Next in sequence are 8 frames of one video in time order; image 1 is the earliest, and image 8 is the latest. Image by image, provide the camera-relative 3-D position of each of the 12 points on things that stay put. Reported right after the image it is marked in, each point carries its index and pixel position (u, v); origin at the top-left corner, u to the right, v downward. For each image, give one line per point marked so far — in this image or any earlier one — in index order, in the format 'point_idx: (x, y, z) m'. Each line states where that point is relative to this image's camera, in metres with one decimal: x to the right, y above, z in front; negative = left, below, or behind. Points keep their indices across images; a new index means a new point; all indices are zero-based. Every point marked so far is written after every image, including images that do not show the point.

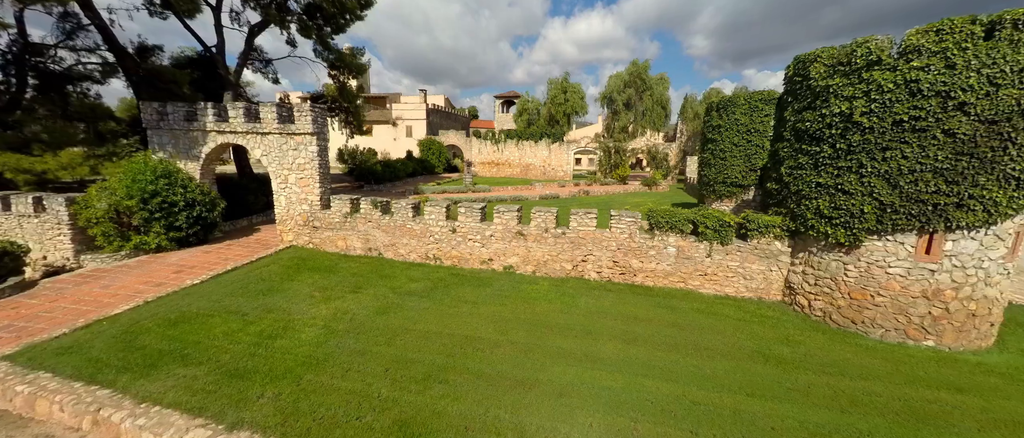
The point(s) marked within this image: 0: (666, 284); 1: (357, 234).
0: (+3.4, -1.4, +7.7) m
1: (-4.2, -0.4, +9.3) m
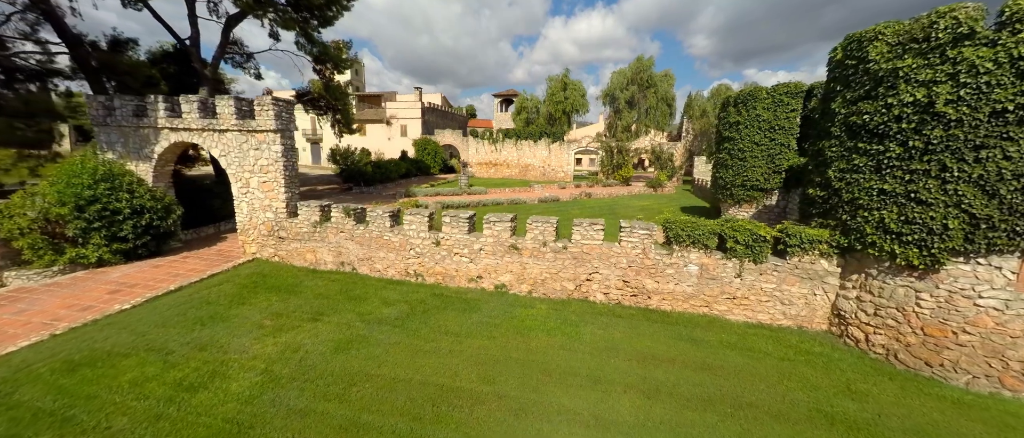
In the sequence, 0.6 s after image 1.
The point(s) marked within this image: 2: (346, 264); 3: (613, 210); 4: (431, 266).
0: (+3.2, -1.7, +6.4) m
1: (-4.3, -0.6, +8.1) m
2: (-3.9, -1.1, +8.1) m
3: (+4.6, +0.4, +16.0) m
4: (-1.7, -1.0, +7.6) m
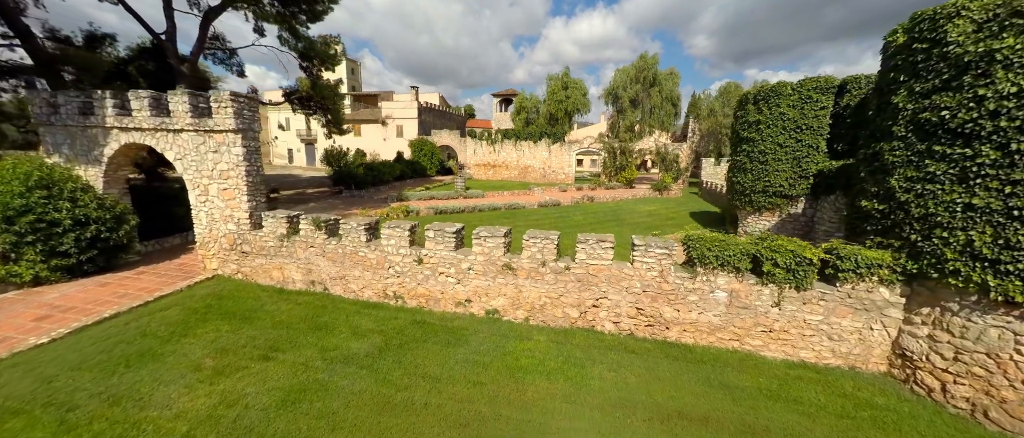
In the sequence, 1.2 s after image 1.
0: (+3.1, -1.9, +5.4) m
1: (-4.4, -0.9, +7.1) m
2: (-4.0, -1.3, +7.1) m
3: (+4.5, +0.2, +15.0) m
4: (-1.9, -1.3, +6.6) m
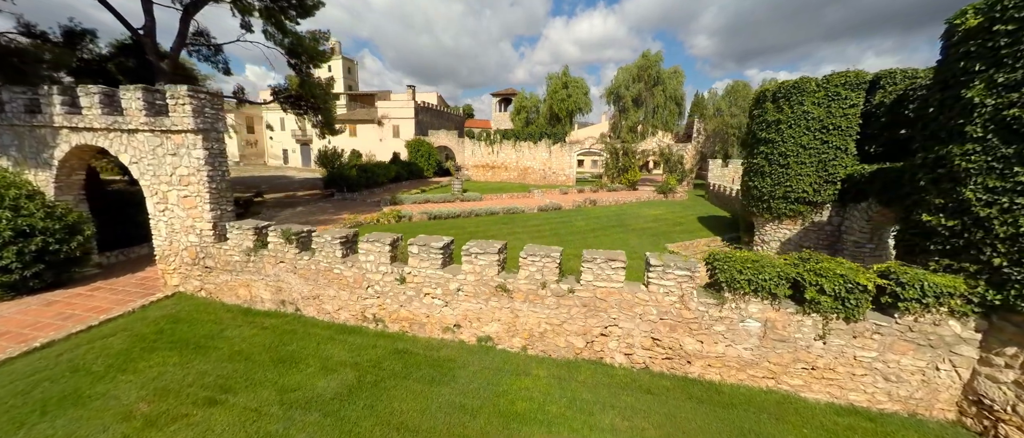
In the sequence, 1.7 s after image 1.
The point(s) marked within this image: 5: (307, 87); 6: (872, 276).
0: (+3.1, -2.1, +4.6) m
1: (-4.5, -1.1, +6.3) m
2: (-4.0, -1.5, +6.3) m
3: (+4.5, 0.0, +14.2) m
4: (-1.9, -1.5, +5.8) m
5: (-10.0, +6.5, +17.0) m
6: (+4.2, -0.7, +4.1) m
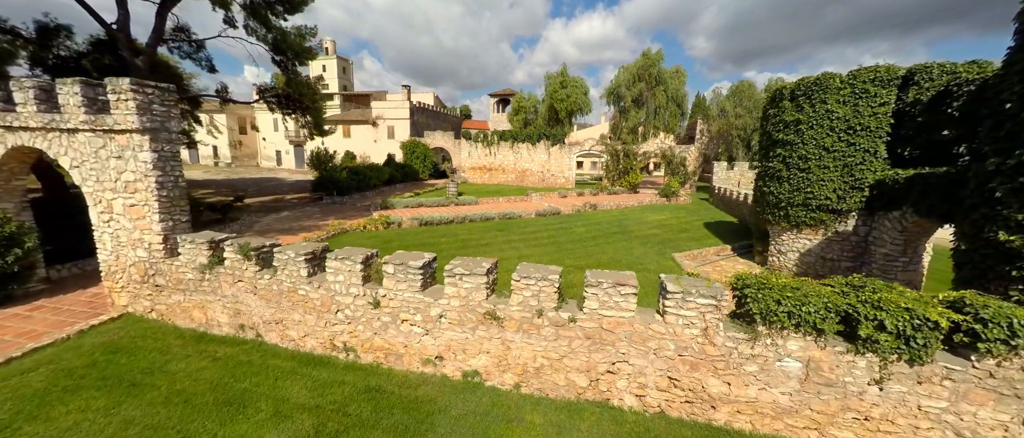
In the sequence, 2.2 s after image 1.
0: (+2.9, -2.3, +3.8) m
1: (-4.6, -1.3, +5.5) m
2: (-4.2, -1.7, +5.5) m
3: (+4.3, -0.3, +13.4) m
4: (-2.0, -1.7, +5.0) m
5: (-10.1, +6.2, +16.2) m
6: (+4.1, -0.9, +3.3) m
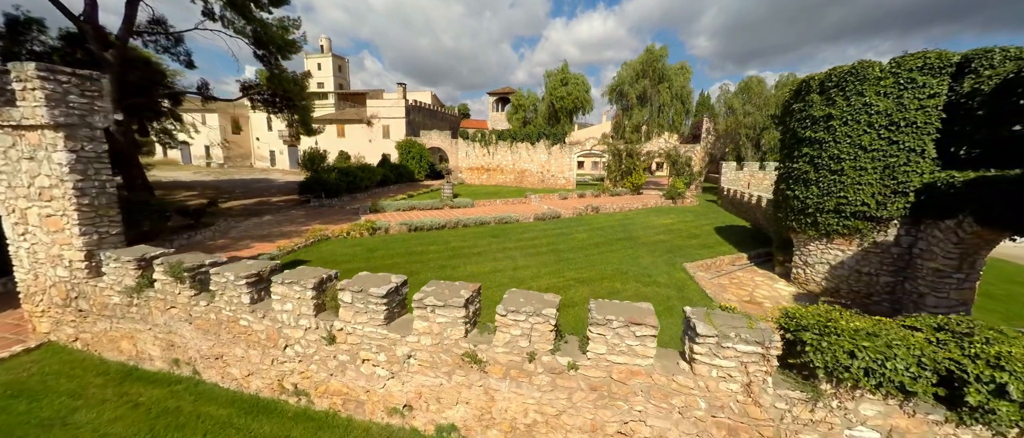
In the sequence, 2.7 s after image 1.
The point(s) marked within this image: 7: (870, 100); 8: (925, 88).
0: (+2.8, -2.5, +2.9) m
1: (-4.8, -1.5, +4.6) m
2: (-4.3, -1.9, +4.6) m
3: (+4.2, -0.4, +12.5) m
4: (-2.2, -1.9, +4.1) m
5: (-10.3, +6.1, +15.3) m
6: (+4.0, -1.0, +2.4) m
7: (+6.7, +2.2, +6.5) m
8: (+7.2, +2.3, +6.1) m
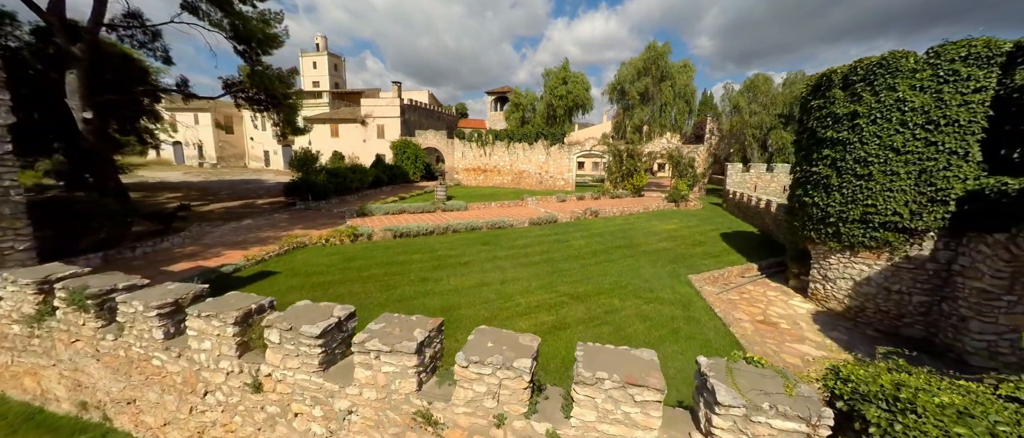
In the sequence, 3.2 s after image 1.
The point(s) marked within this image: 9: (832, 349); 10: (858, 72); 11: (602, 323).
0: (+2.5, -2.7, +2.1) m
1: (-5.0, -1.6, +3.9) m
2: (-4.6, -2.1, +3.8) m
3: (+3.9, -0.6, +11.7) m
4: (-2.5, -2.0, +3.3) m
5: (-10.5, +5.9, +14.6) m
6: (+3.7, -1.2, +1.6) m
7: (+6.4, +2.0, +5.7) m
8: (+6.9, +2.1, +5.3) m
9: (+5.2, -2.1, +5.7) m
10: (+6.3, +2.6, +6.3) m
11: (+1.6, -1.8, +6.0) m
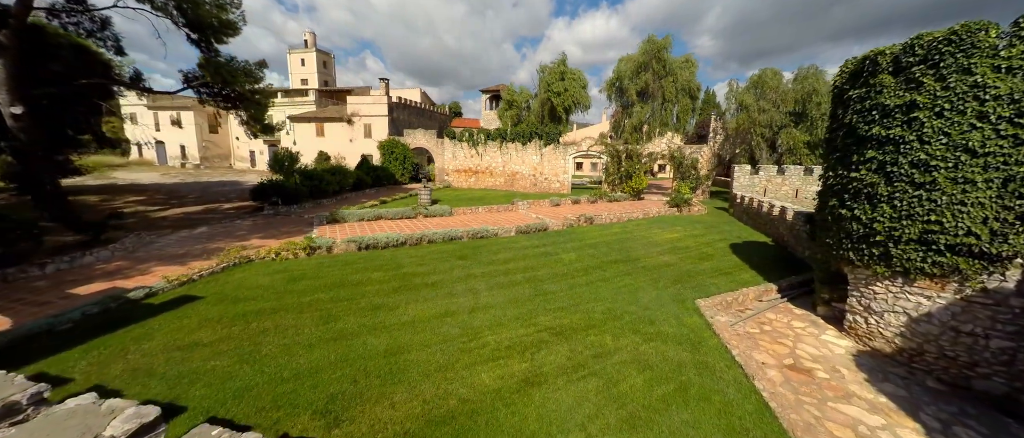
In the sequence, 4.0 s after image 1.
0: (+2.0, -2.9, +0.8) m
1: (-5.6, -1.9, +2.5) m
2: (-5.1, -2.3, +2.5) m
3: (+3.4, -0.9, +10.3) m
4: (-3.0, -2.3, +1.9) m
5: (-11.0, +5.6, +13.2) m
6: (+3.1, -1.5, +0.3) m
7: (+5.9, +1.7, +4.3) m
8: (+6.4, +1.8, +3.9) m
9: (+4.7, -2.4, +4.3) m
10: (+5.7, +2.4, +4.9) m
11: (+1.0, -2.1, +4.7) m
